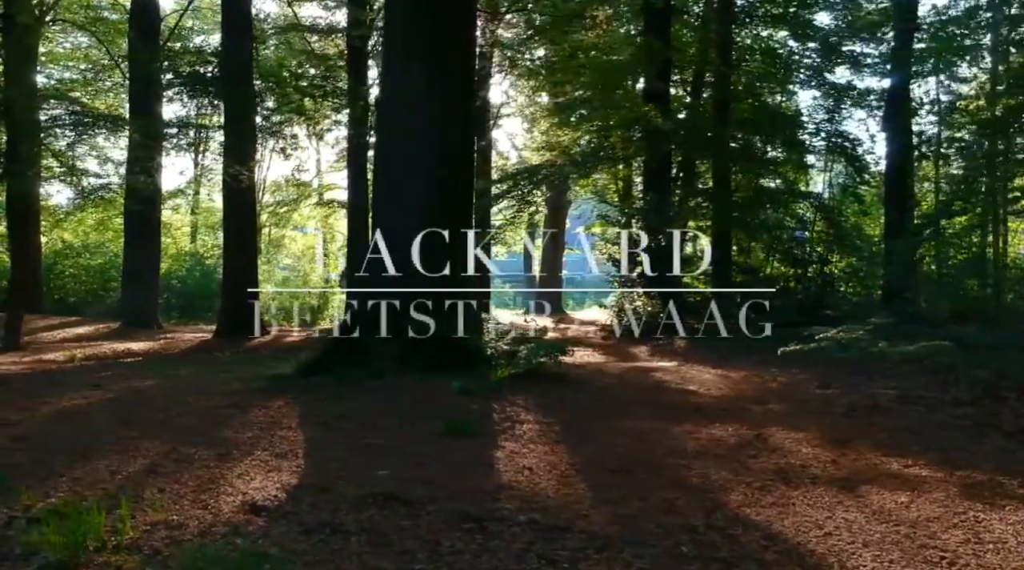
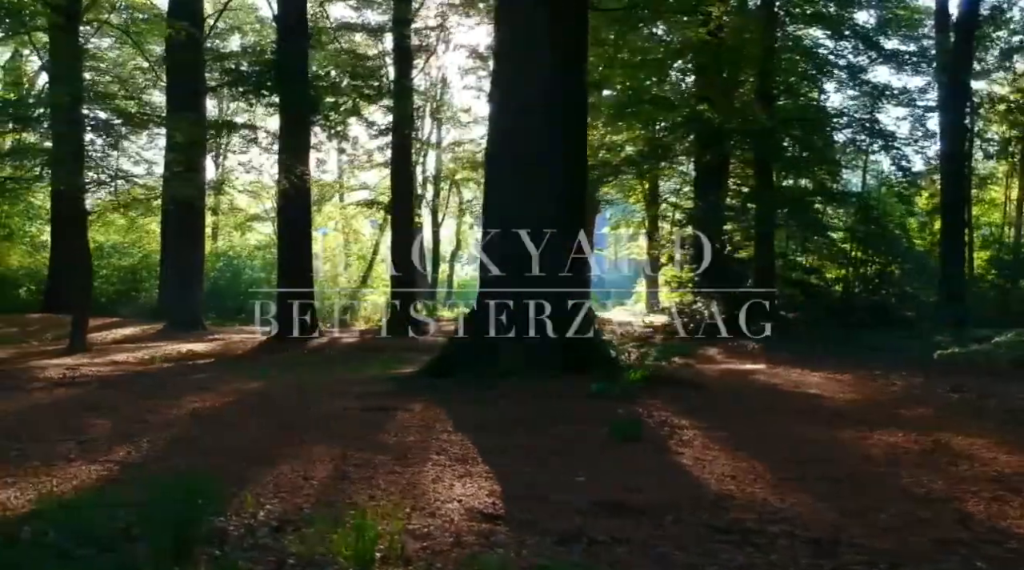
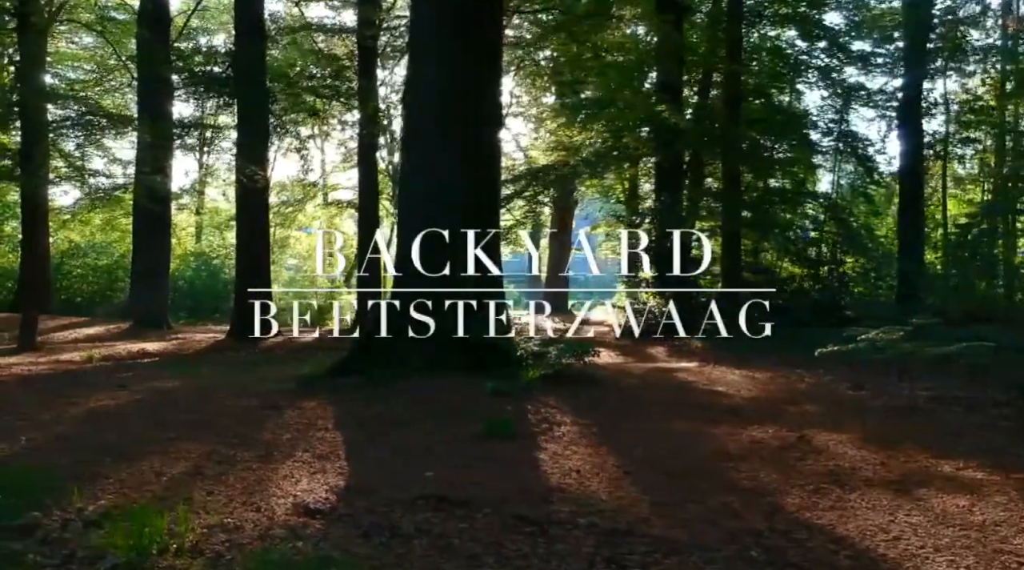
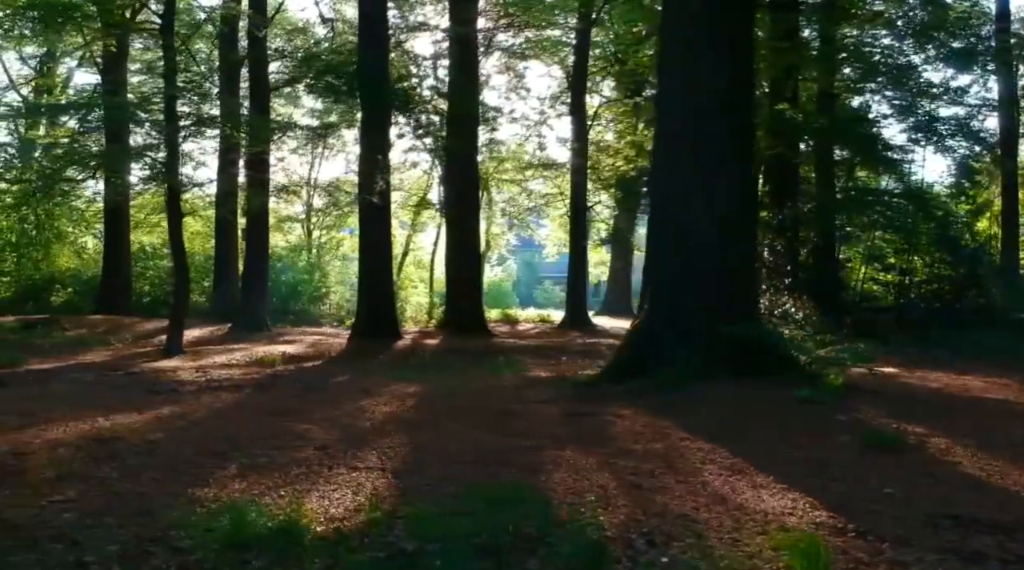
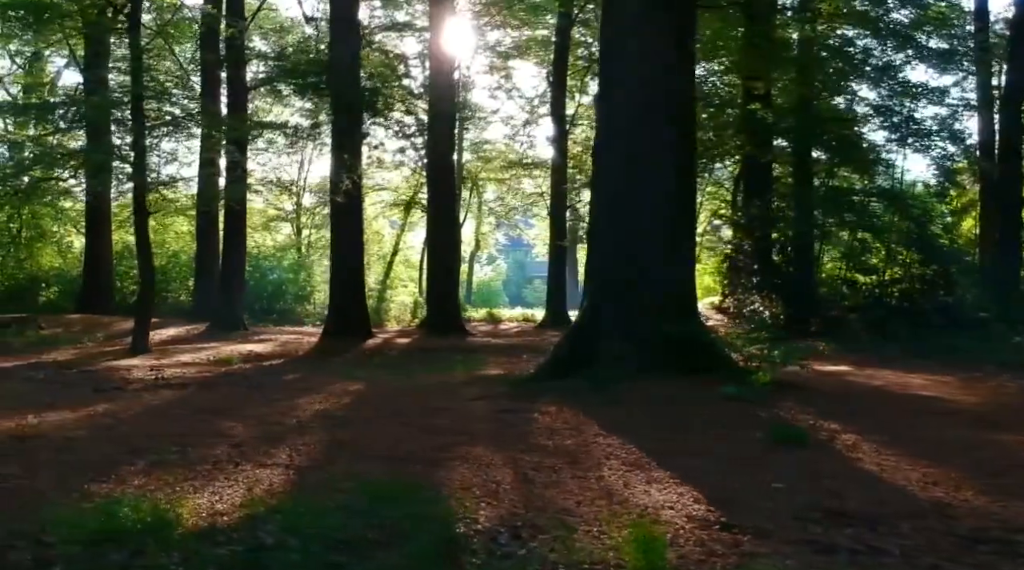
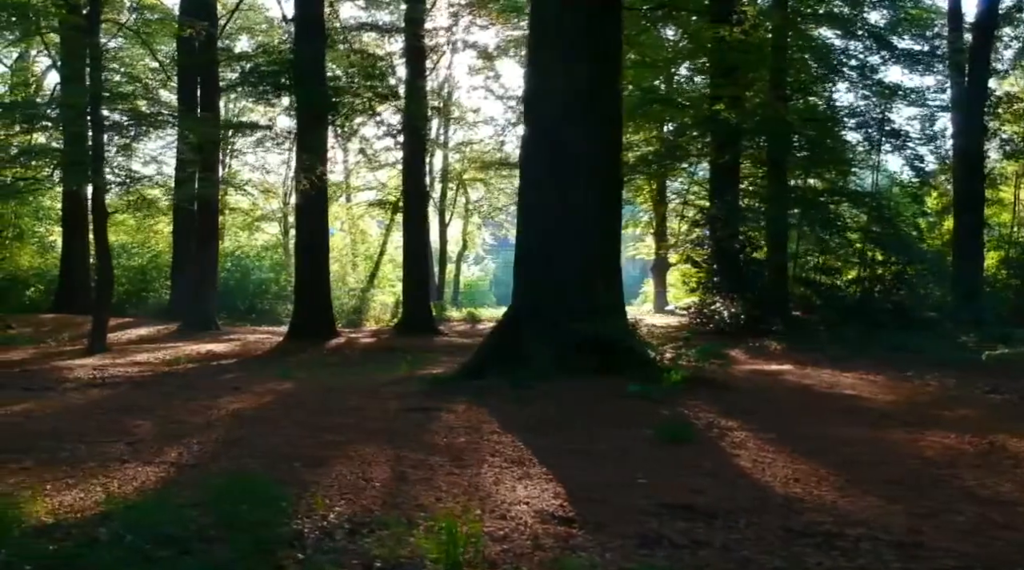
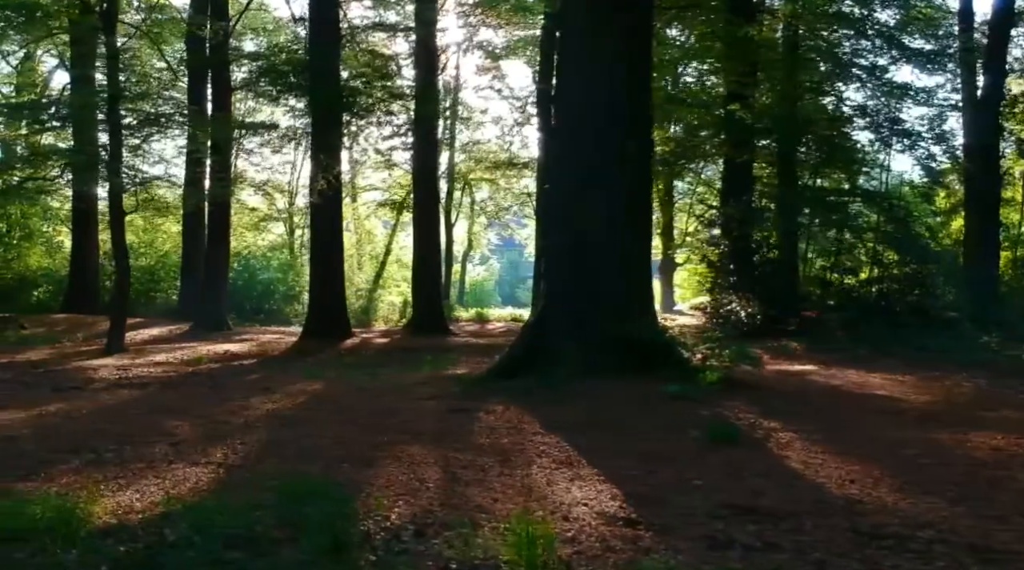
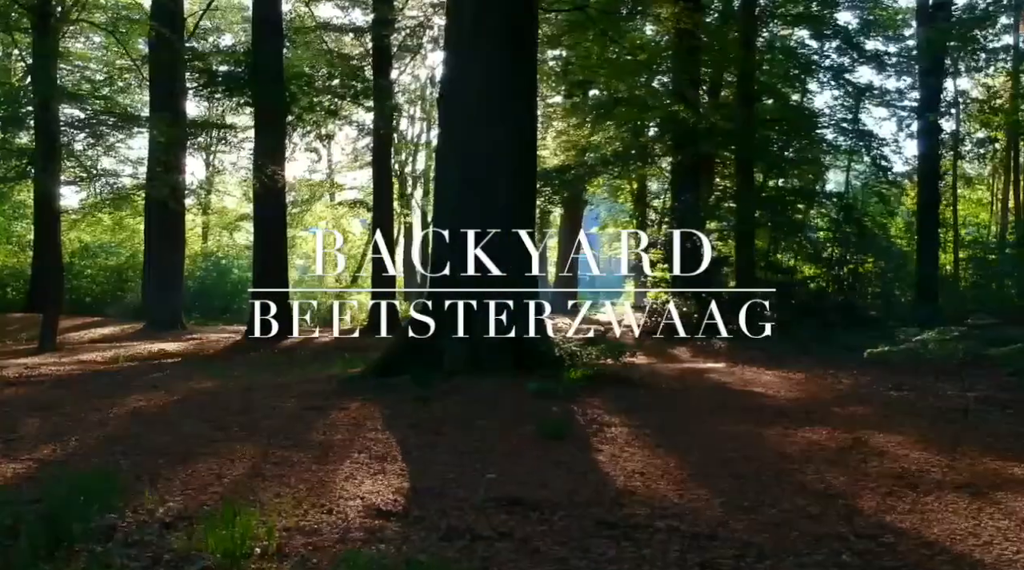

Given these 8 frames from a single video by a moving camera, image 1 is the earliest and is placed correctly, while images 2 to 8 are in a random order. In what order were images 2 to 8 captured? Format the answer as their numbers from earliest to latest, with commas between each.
3, 8, 2, 6, 7, 5, 4
